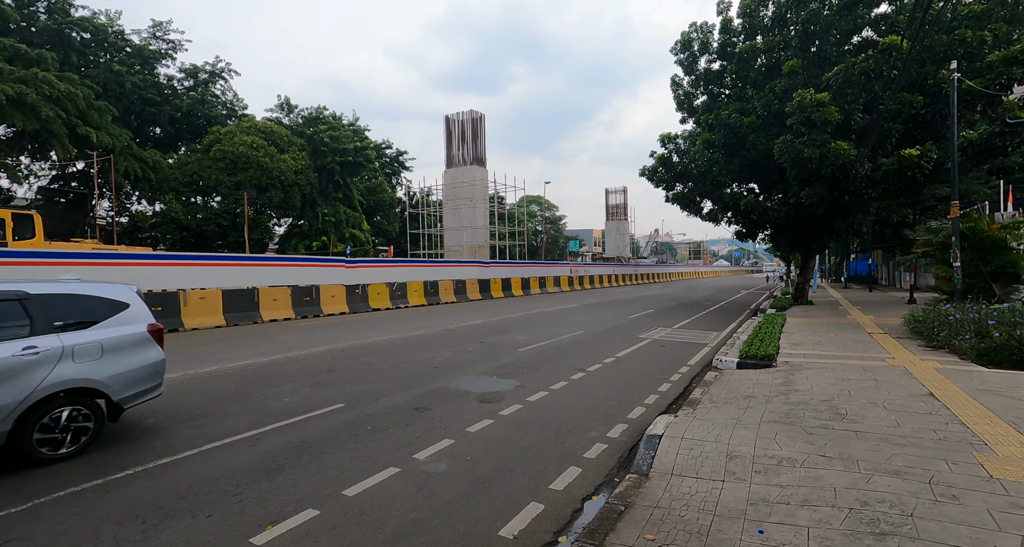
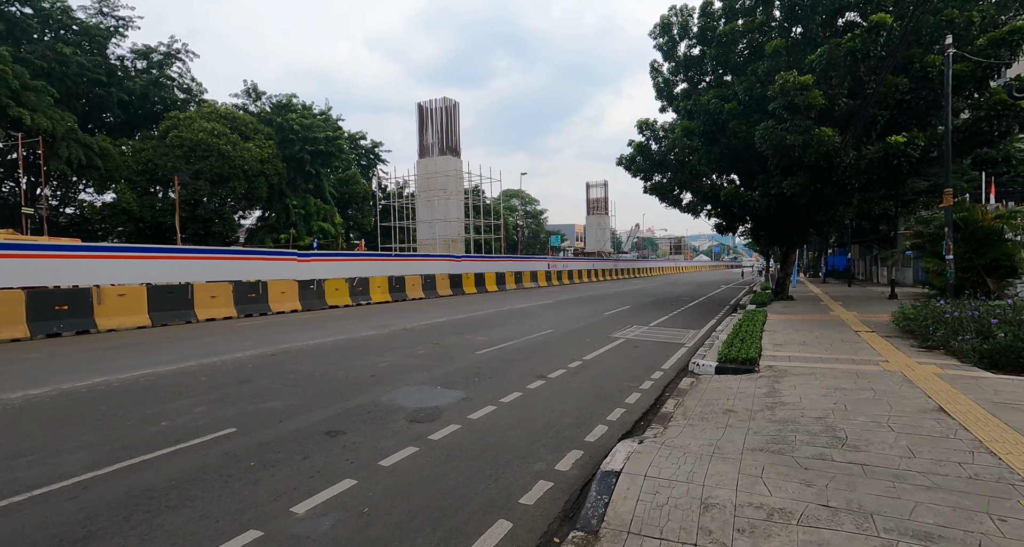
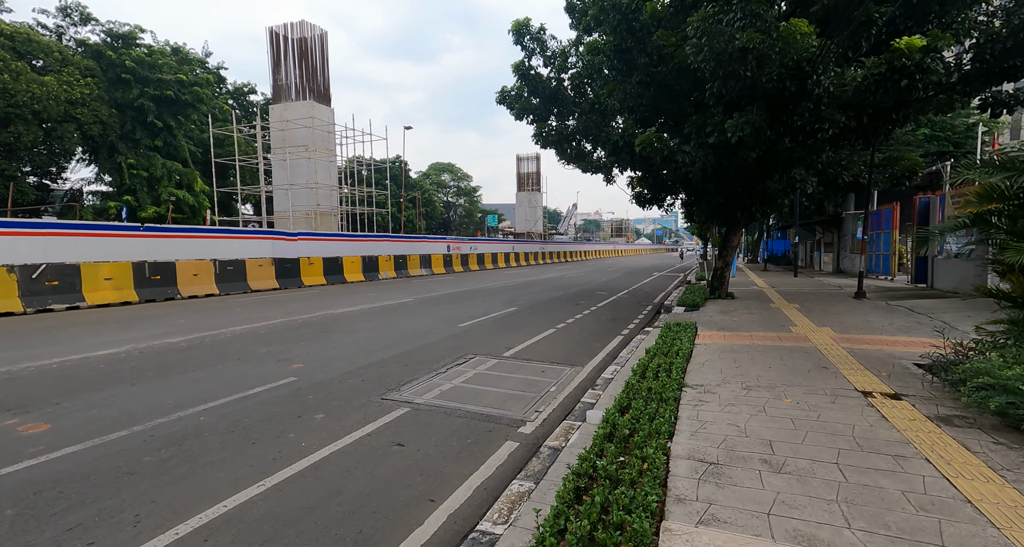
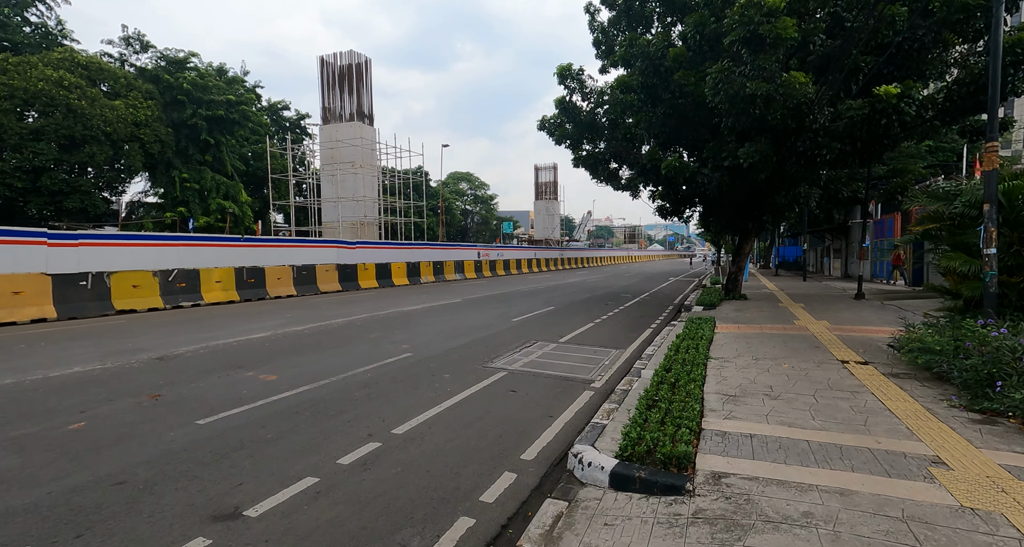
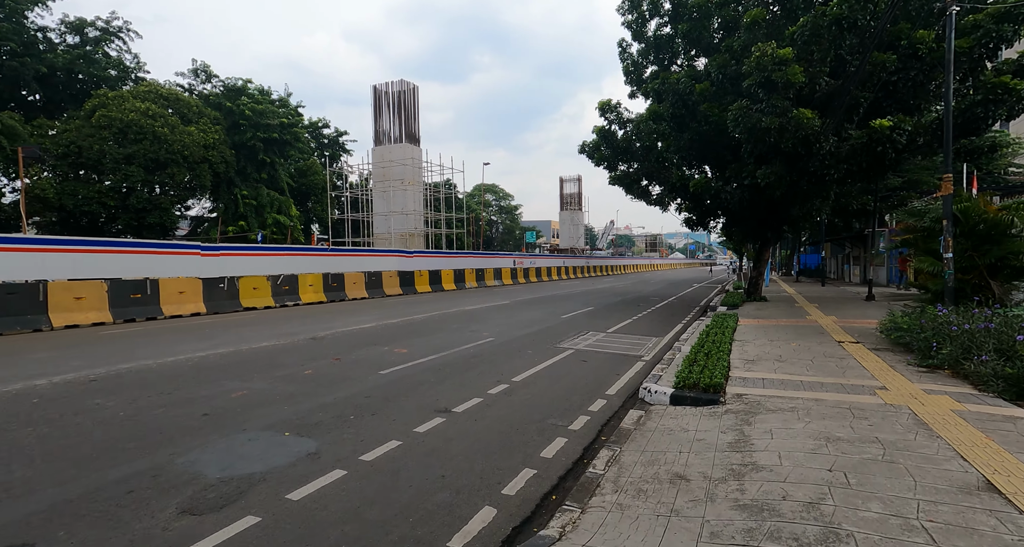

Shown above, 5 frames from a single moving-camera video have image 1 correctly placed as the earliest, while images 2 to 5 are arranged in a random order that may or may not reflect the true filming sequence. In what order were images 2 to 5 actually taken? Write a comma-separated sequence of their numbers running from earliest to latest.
2, 5, 4, 3
